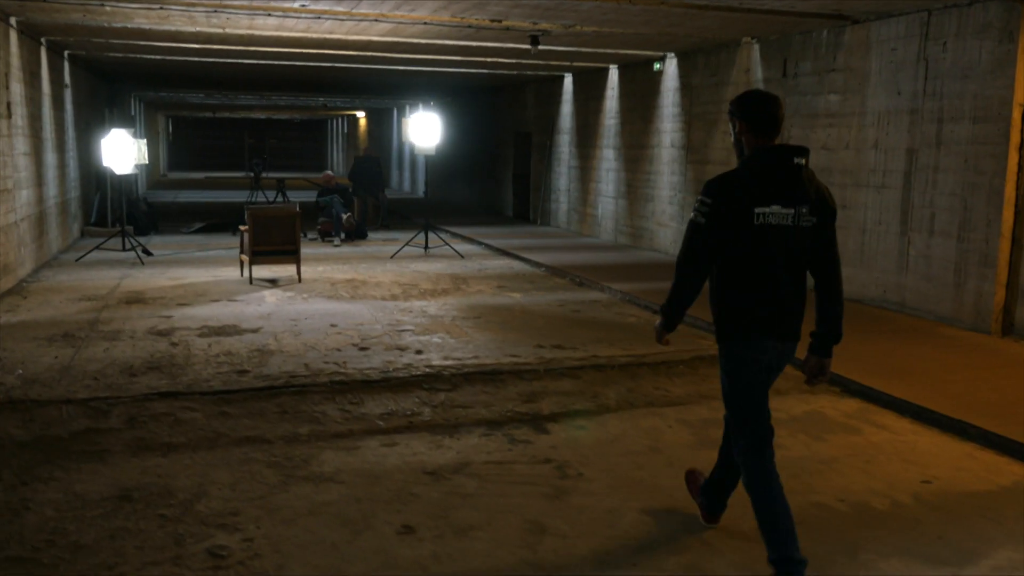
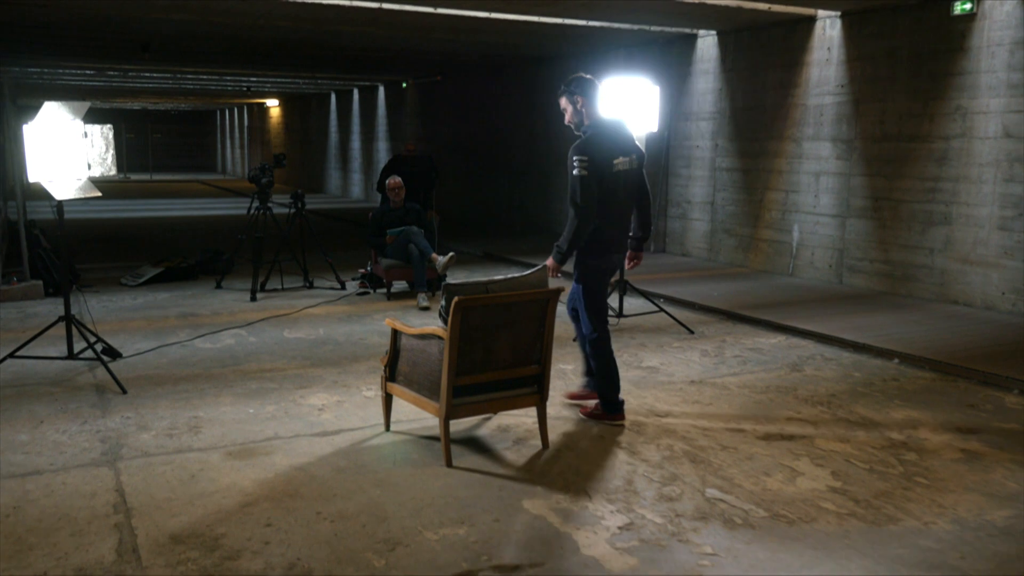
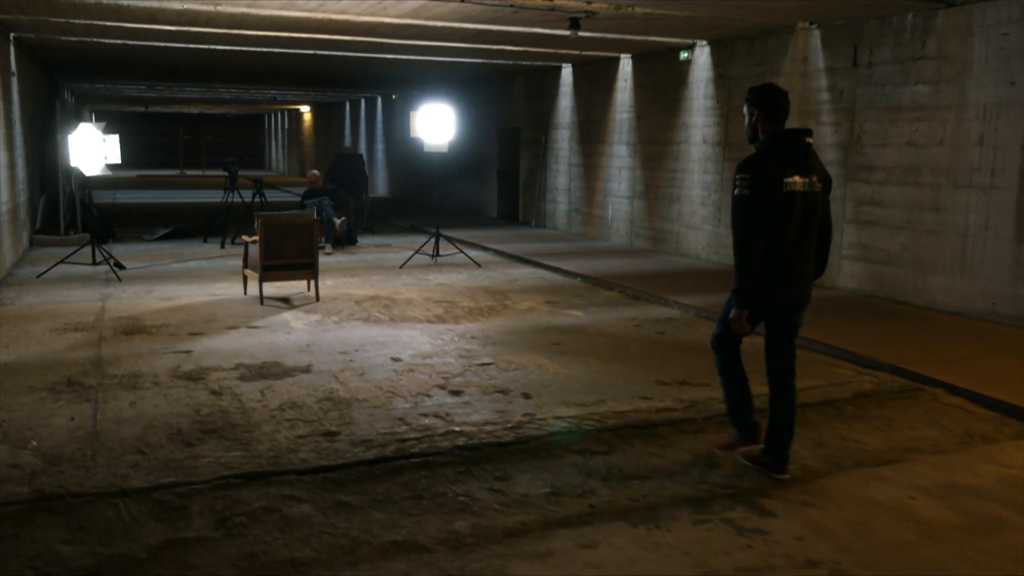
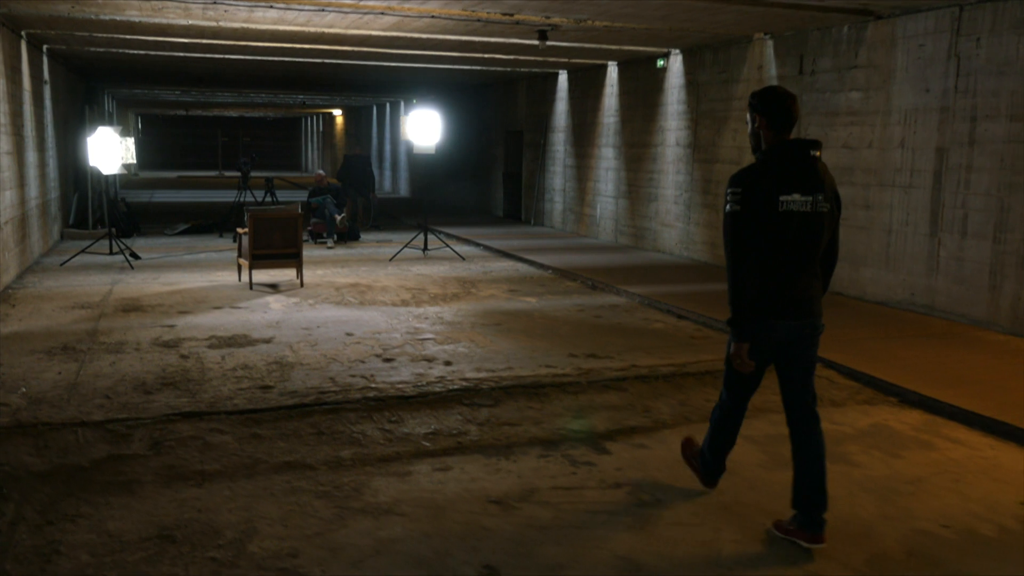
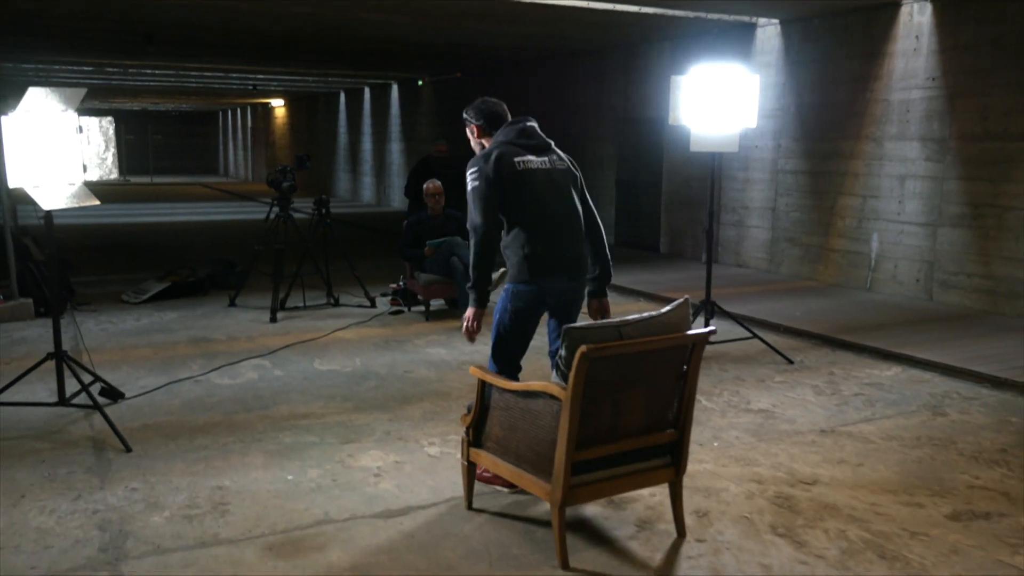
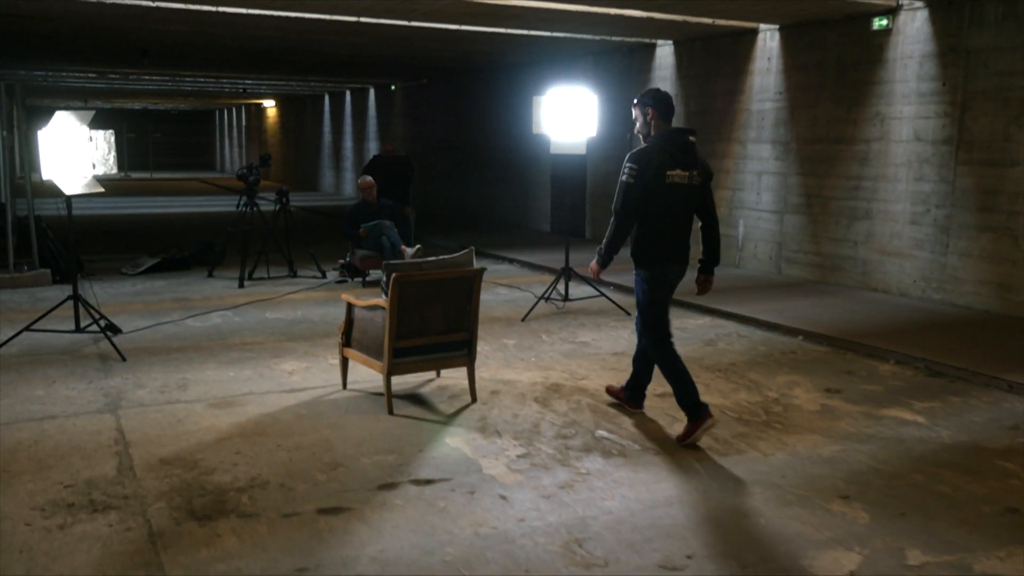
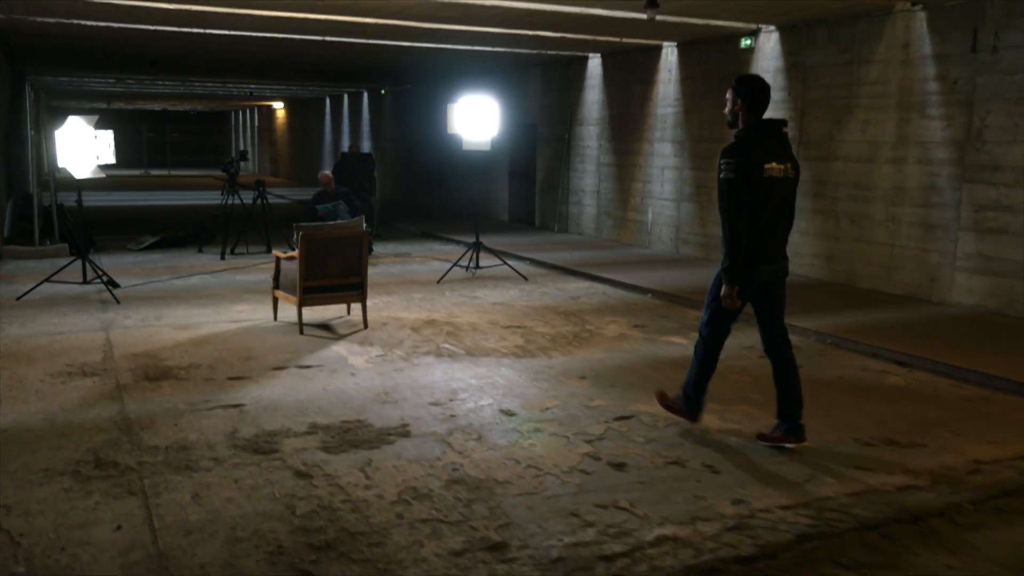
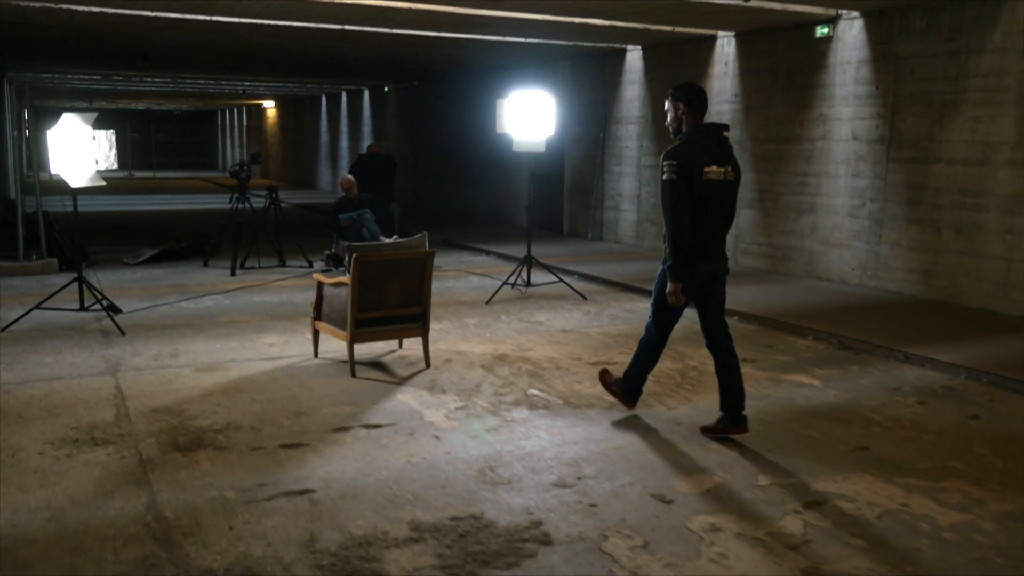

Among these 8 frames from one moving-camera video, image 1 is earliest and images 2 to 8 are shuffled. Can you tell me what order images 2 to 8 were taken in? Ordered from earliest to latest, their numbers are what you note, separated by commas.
4, 3, 7, 8, 6, 2, 5
